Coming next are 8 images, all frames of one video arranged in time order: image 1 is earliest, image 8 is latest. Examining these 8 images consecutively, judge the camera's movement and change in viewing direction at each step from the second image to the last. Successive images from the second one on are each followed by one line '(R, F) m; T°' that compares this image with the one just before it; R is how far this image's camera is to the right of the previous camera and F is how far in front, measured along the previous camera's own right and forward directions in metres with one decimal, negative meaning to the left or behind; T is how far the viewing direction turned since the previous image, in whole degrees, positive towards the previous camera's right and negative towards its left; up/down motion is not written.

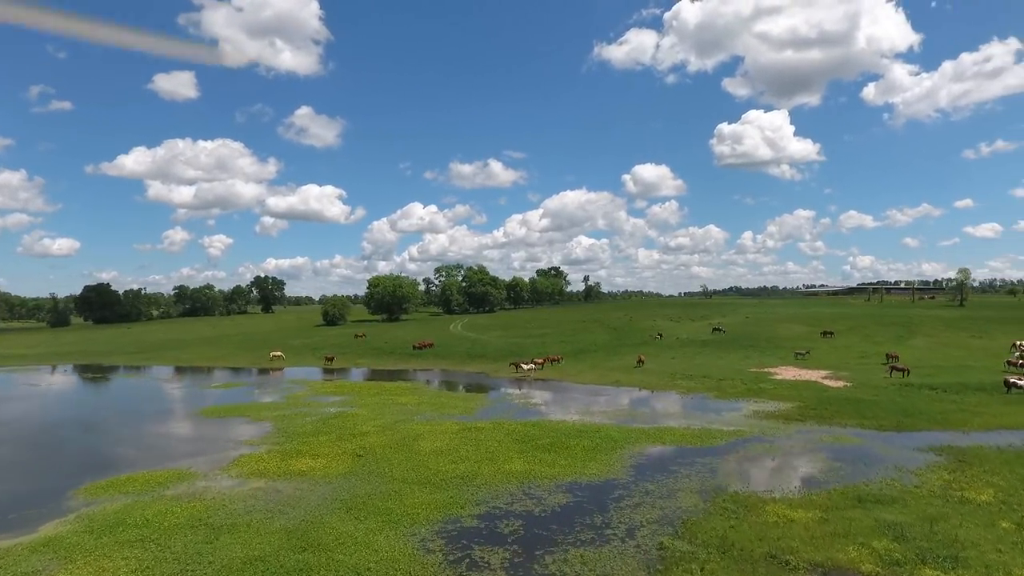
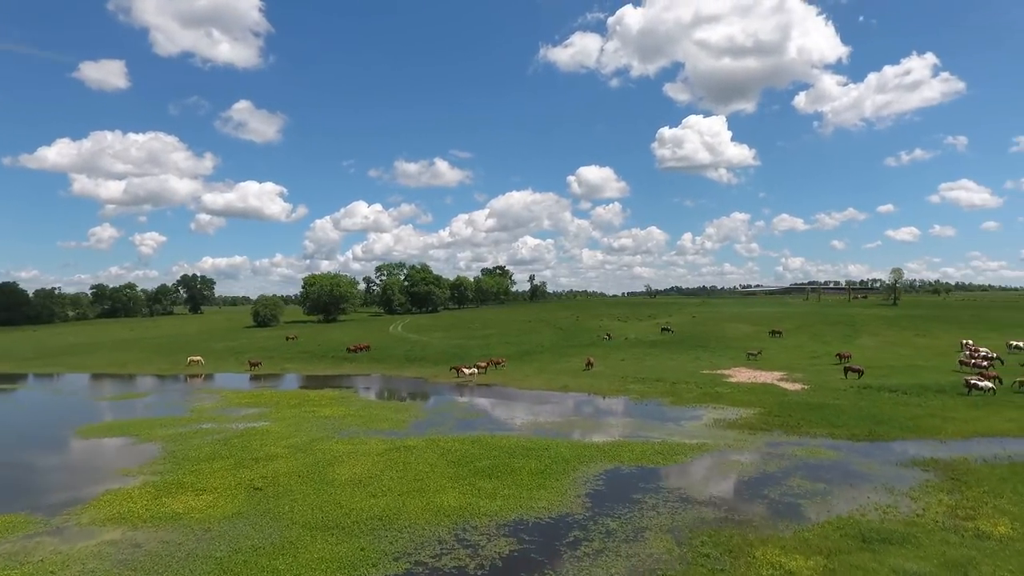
(+0.4, +3.7) m; +5°
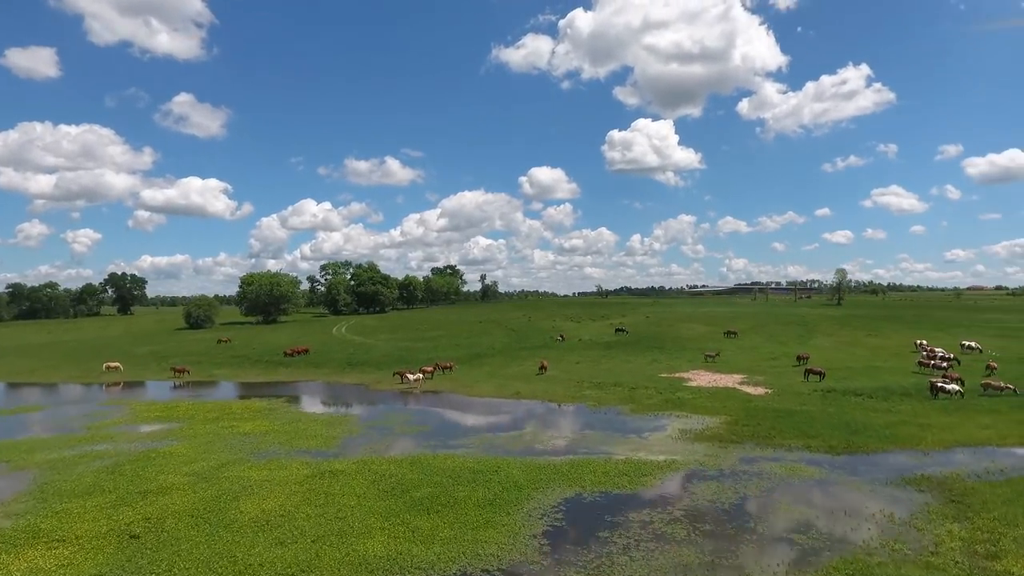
(+0.2, +3.1) m; +4°
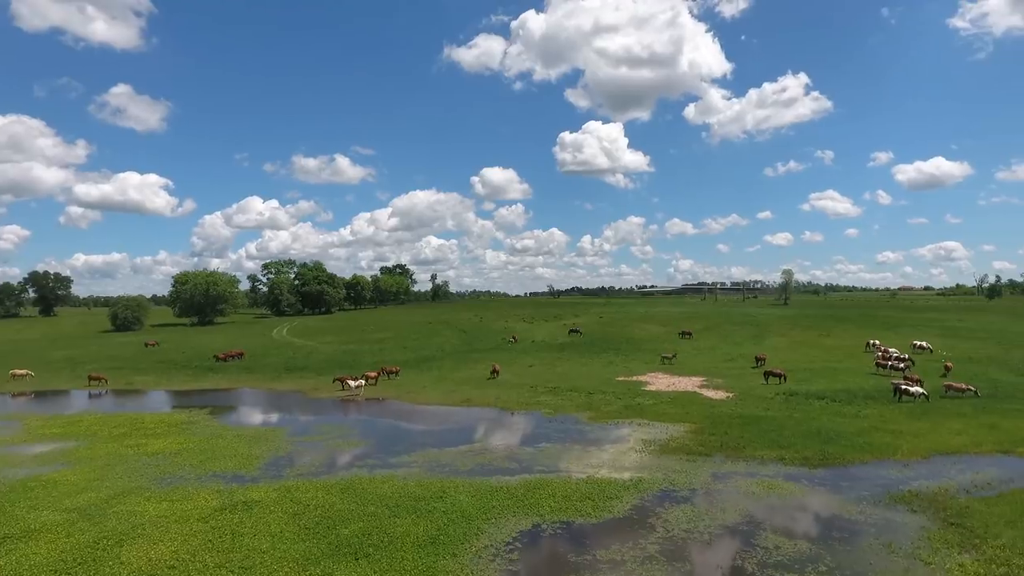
(+0.1, +2.6) m; +4°
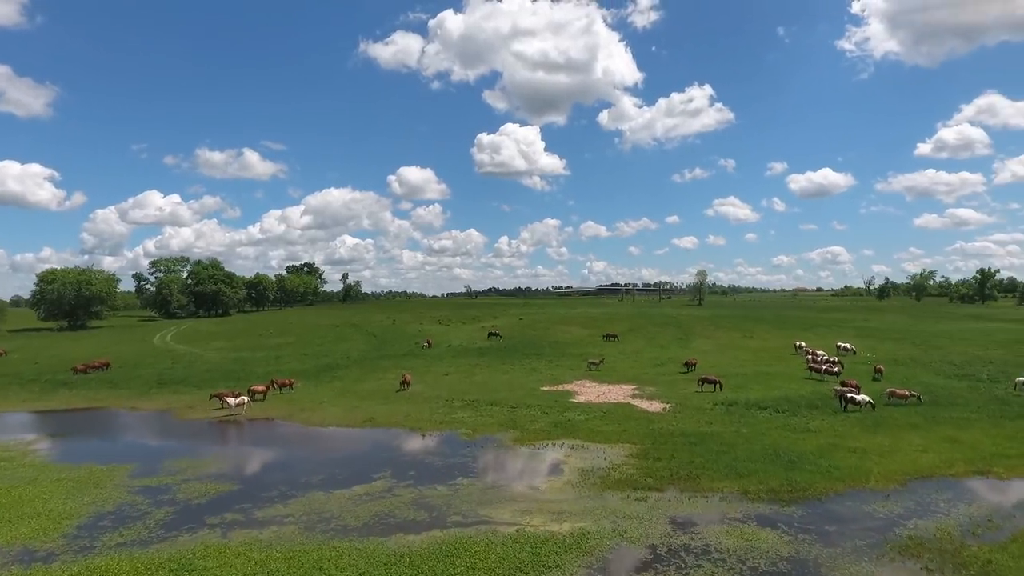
(+0.3, +4.7) m; +8°
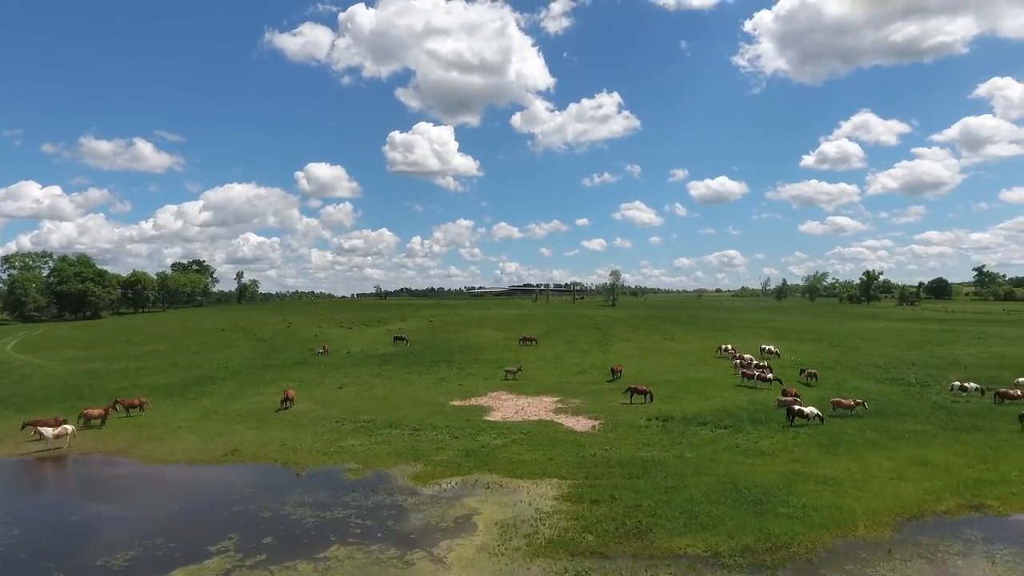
(+0.4, +5.2) m; +8°
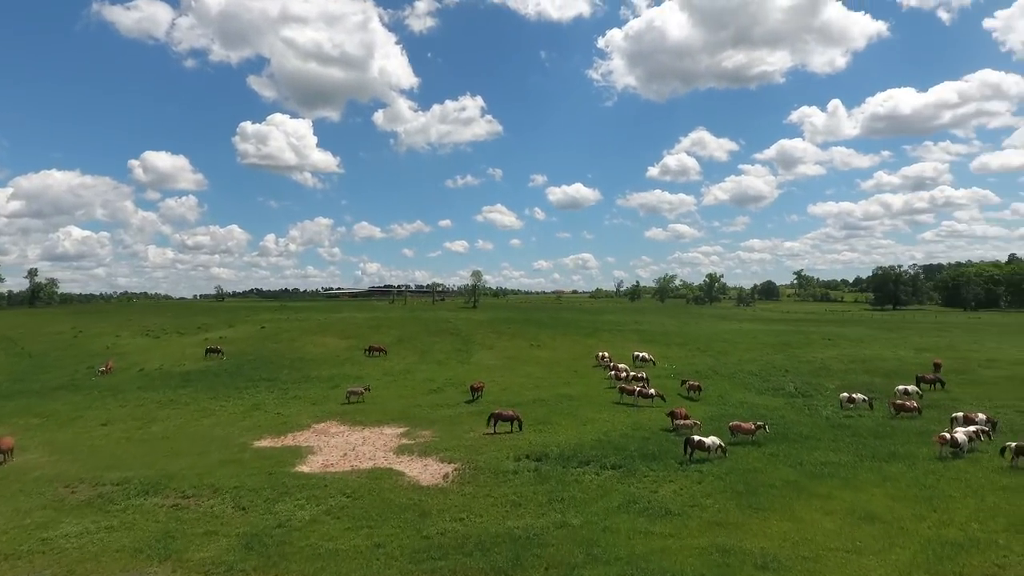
(+1.2, +7.0) m; +13°
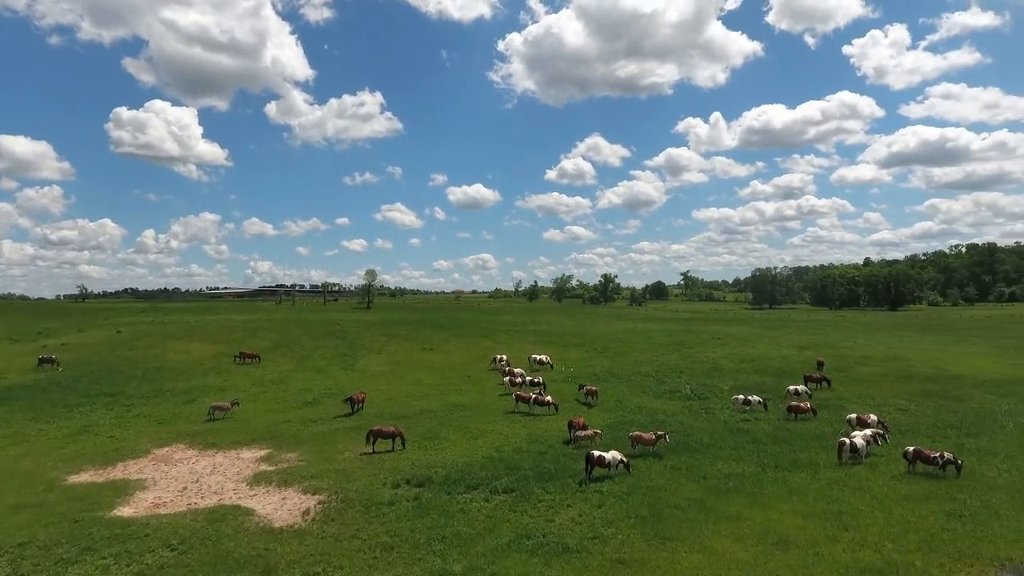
(+0.7, +2.7) m; +9°
